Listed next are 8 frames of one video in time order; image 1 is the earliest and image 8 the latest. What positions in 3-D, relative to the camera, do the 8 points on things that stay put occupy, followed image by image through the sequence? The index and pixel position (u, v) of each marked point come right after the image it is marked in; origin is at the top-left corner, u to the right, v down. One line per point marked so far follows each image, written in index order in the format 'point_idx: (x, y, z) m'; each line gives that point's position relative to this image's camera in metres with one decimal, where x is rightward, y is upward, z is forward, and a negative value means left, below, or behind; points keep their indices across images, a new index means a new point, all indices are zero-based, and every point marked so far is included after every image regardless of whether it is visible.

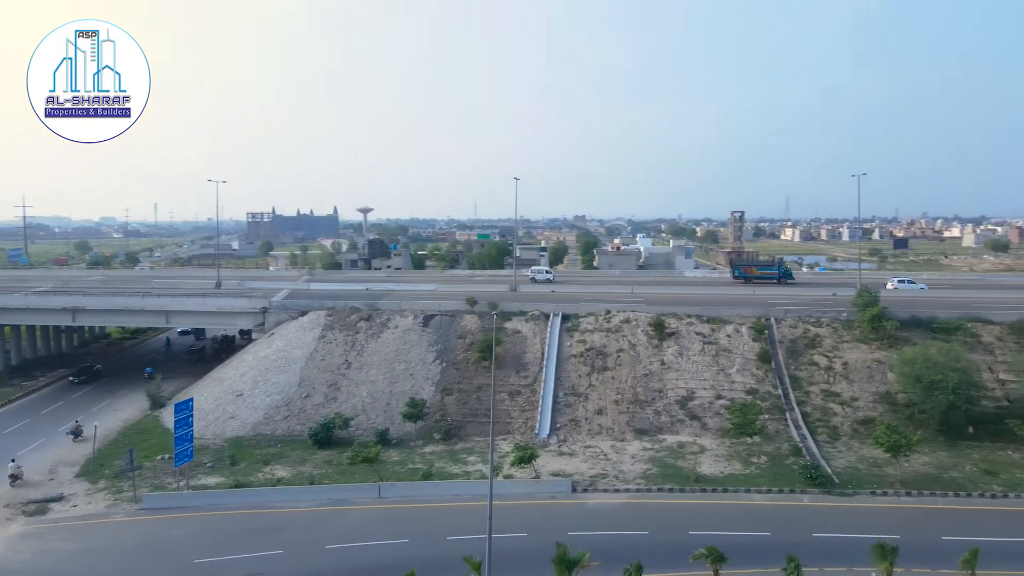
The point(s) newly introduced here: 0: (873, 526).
0: (+9.5, -6.3, +19.6) m
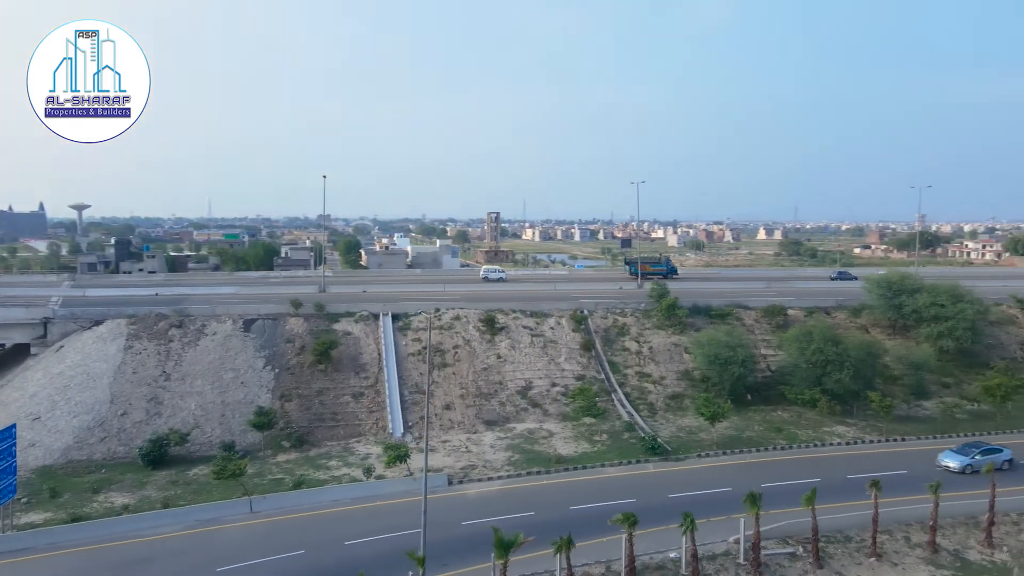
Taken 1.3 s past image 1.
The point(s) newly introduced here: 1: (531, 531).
0: (+6.1, -6.1, +23.0) m
1: (+0.7, -6.4, +19.0) m
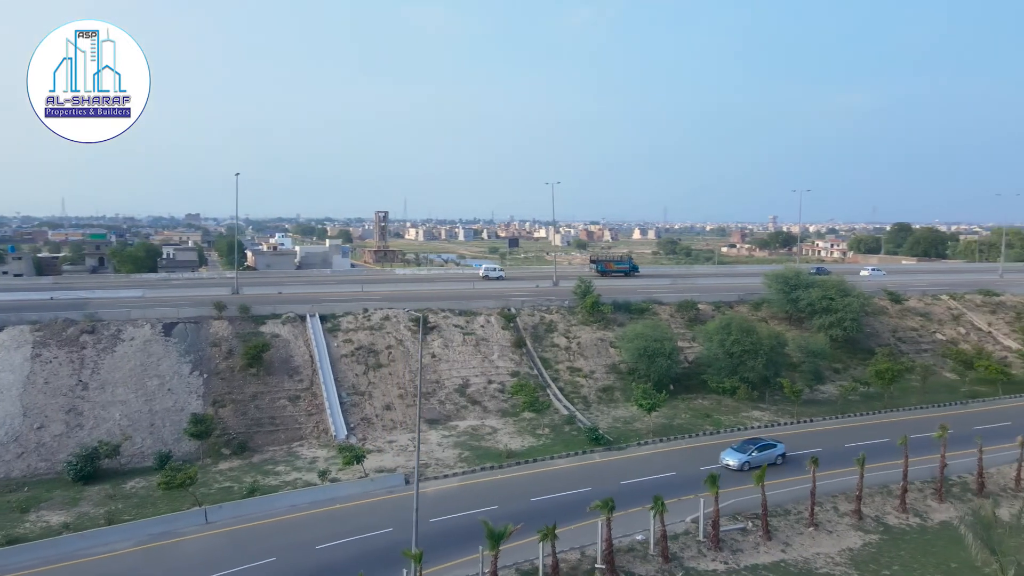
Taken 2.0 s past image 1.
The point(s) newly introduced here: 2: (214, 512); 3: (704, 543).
0: (+4.6, -6.0, +24.3) m
1: (-0.1, -6.3, +19.5) m
2: (-7.9, -6.0, +19.8) m
3: (+5.0, -6.6, +19.2) m
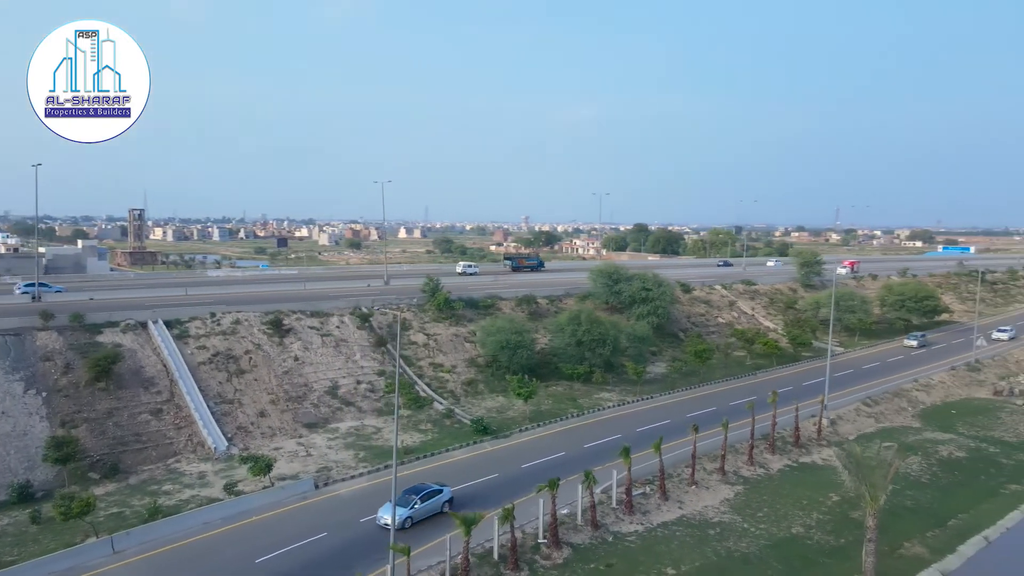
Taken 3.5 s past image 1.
0: (+1.0, -5.8, +26.1) m
1: (-1.8, -6.2, +20.0) m
2: (-9.4, -6.1, +17.8) m
3: (+3.1, -6.4, +21.4) m
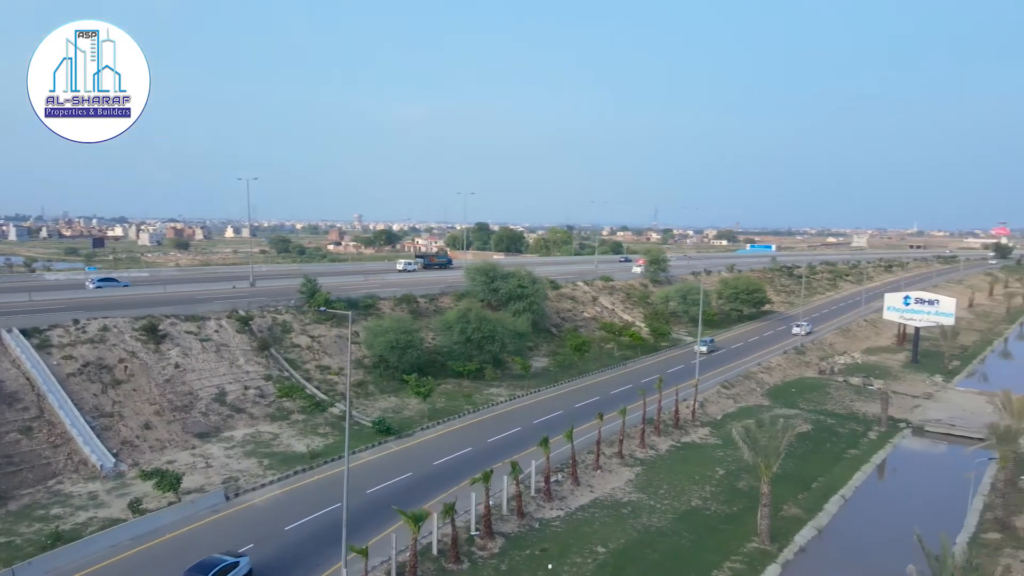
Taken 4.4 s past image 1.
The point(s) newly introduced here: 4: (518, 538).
0: (-2.3, -5.7, +26.5) m
1: (-3.7, -6.2, +19.9) m
2: (-10.7, -6.1, +16.1) m
3: (+0.8, -6.3, +22.3) m
4: (+0.1, -6.7, +19.8) m
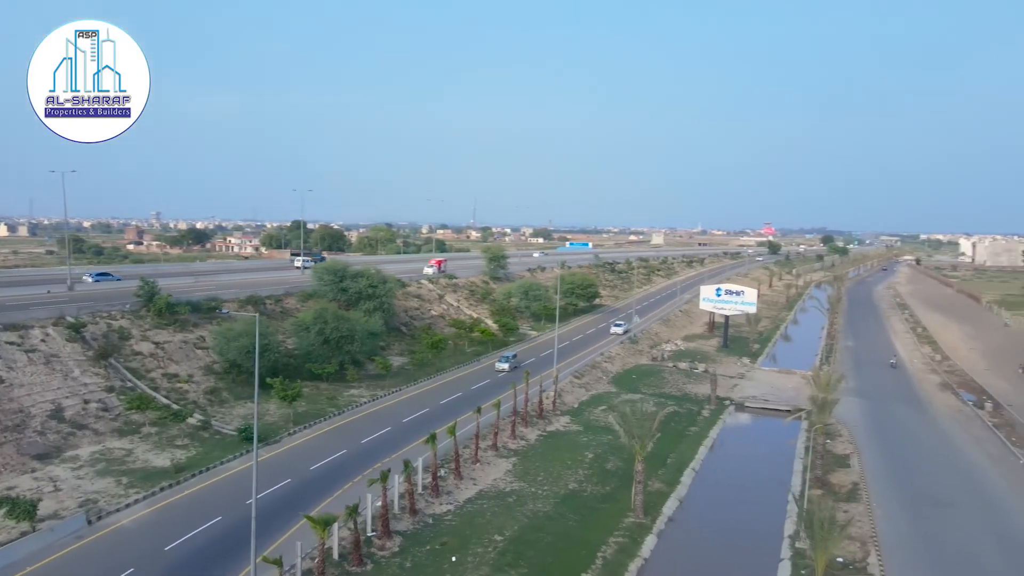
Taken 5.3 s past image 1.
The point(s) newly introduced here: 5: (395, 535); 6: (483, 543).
0: (-6.6, -5.7, +25.8) m
1: (-6.4, -6.2, +19.1) m
2: (-12.3, -6.3, +13.8) m
3: (-2.6, -6.2, +22.4) m
4: (-2.6, -6.6, +19.9) m
5: (-3.1, -6.6, +19.7) m
6: (-0.8, -6.8, +19.6) m
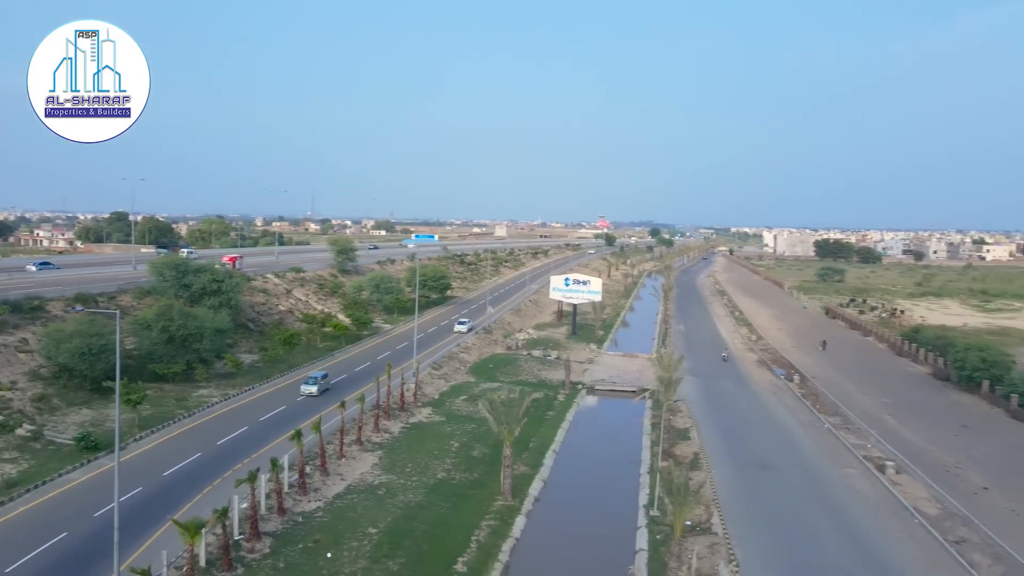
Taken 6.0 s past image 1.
0: (-11.0, -5.5, +24.4) m
1: (-9.5, -6.1, +17.8) m
2: (-14.1, -6.3, +11.4) m
3: (-6.5, -6.0, +21.9) m
4: (-5.9, -6.4, +19.4) m
5: (-6.4, -6.4, +19.1) m
6: (-4.1, -6.6, +19.5) m
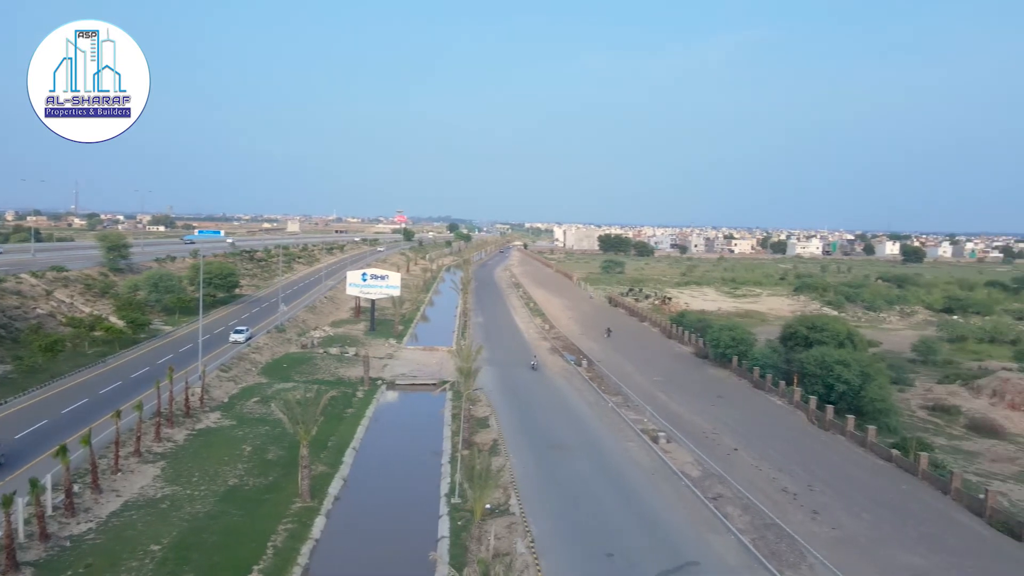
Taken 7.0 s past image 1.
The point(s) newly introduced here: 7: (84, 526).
0: (-17.1, -5.6, +20.9) m
1: (-13.9, -6.2, +15.0) m
2: (-16.7, -6.5, +7.6) m
3: (-12.1, -6.0, +19.7) m
4: (-10.9, -6.4, +17.5) m
5: (-11.2, -6.4, +17.1) m
6: (-9.1, -6.5, +18.1) m
7: (-11.2, -6.3, +19.6) m
